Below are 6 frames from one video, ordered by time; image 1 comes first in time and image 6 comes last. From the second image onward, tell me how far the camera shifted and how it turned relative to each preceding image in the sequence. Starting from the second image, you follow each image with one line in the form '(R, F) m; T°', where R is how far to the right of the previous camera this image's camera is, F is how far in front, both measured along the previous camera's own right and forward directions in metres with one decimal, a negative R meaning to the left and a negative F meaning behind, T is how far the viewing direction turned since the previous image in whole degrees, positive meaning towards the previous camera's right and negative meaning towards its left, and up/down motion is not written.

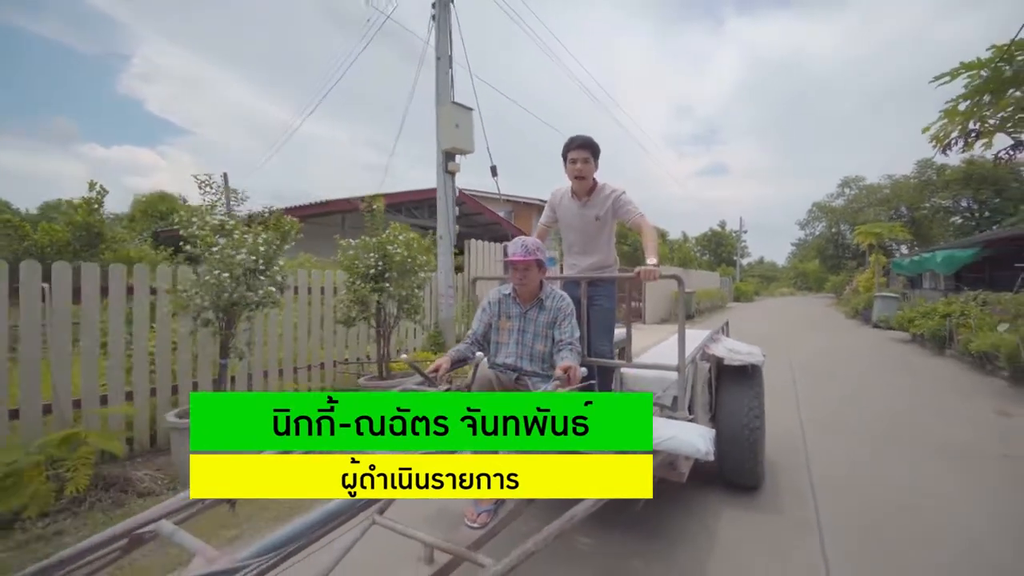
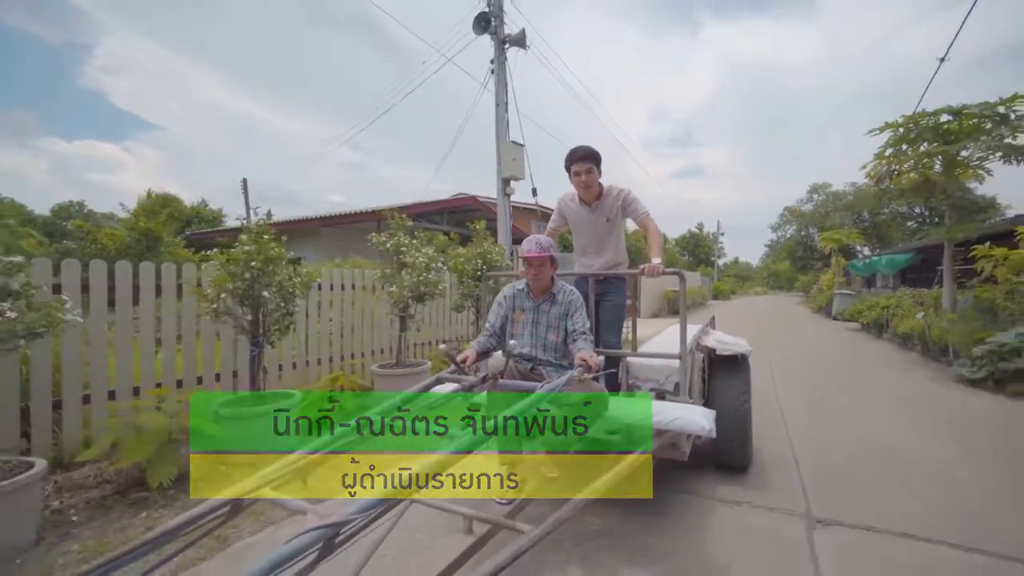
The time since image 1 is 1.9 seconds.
(-0.4, -0.8) m; +2°
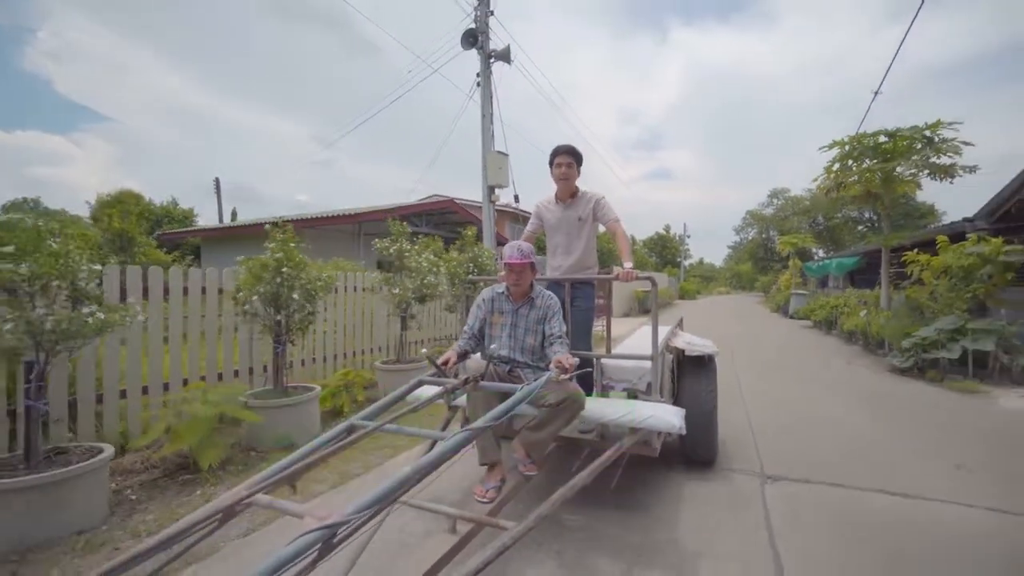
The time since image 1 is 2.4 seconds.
(-0.1, -0.2) m; +3°
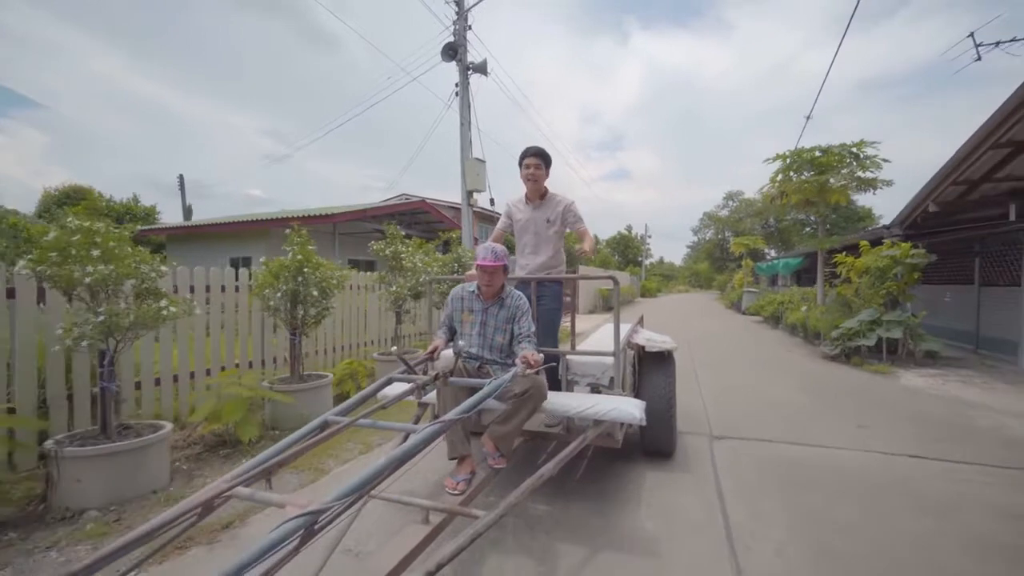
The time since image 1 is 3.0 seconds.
(-0.1, -0.3) m; +4°
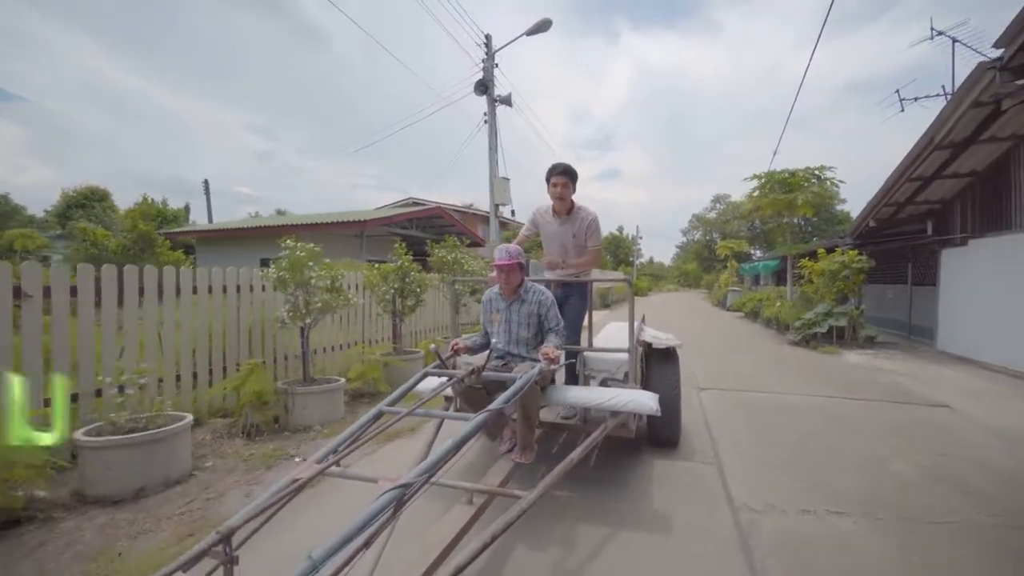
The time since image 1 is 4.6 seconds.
(-0.3, -0.7) m; +1°
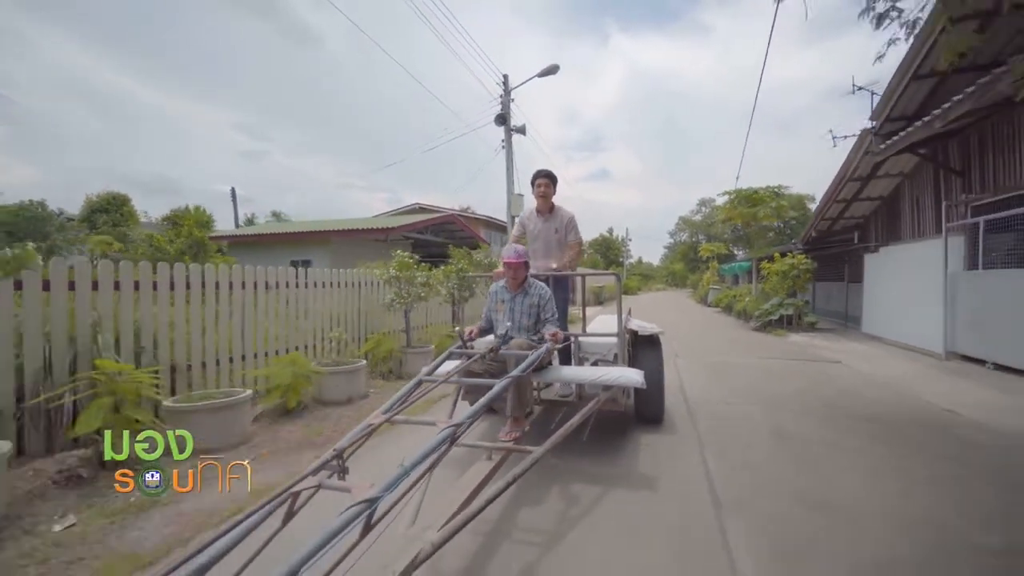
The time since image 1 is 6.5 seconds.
(-0.3, -0.9) m; +1°
